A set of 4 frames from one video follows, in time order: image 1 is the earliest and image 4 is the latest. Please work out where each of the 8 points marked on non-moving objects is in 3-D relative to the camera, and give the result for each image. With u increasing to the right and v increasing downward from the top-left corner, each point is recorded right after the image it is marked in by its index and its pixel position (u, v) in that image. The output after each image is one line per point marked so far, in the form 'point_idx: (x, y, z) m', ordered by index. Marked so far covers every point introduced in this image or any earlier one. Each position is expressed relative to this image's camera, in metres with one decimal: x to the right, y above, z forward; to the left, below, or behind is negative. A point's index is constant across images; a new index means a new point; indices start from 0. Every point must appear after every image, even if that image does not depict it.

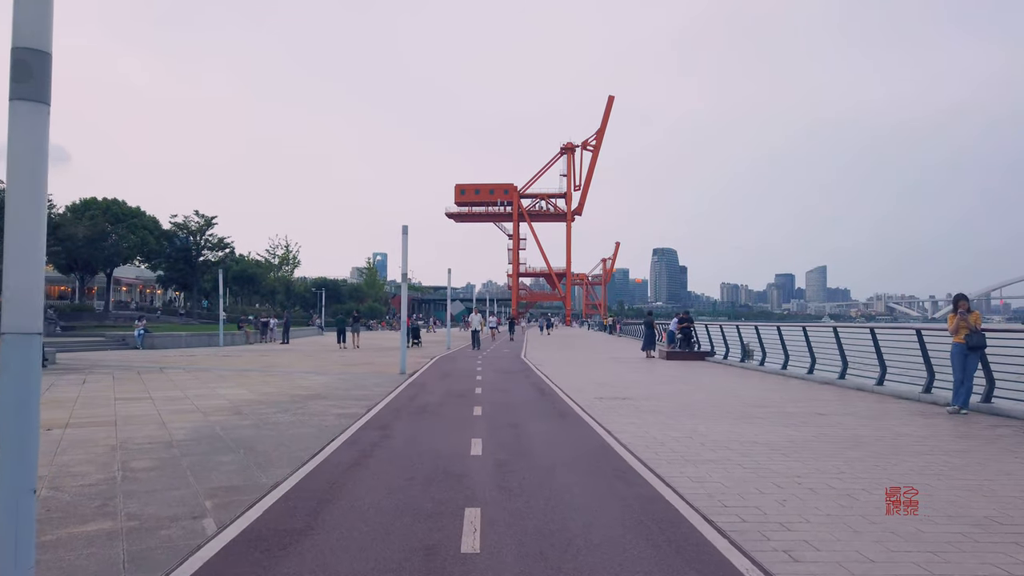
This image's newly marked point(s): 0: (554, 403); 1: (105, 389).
0: (+0.8, -2.1, +14.1) m
1: (-8.7, -2.2, +16.5) m
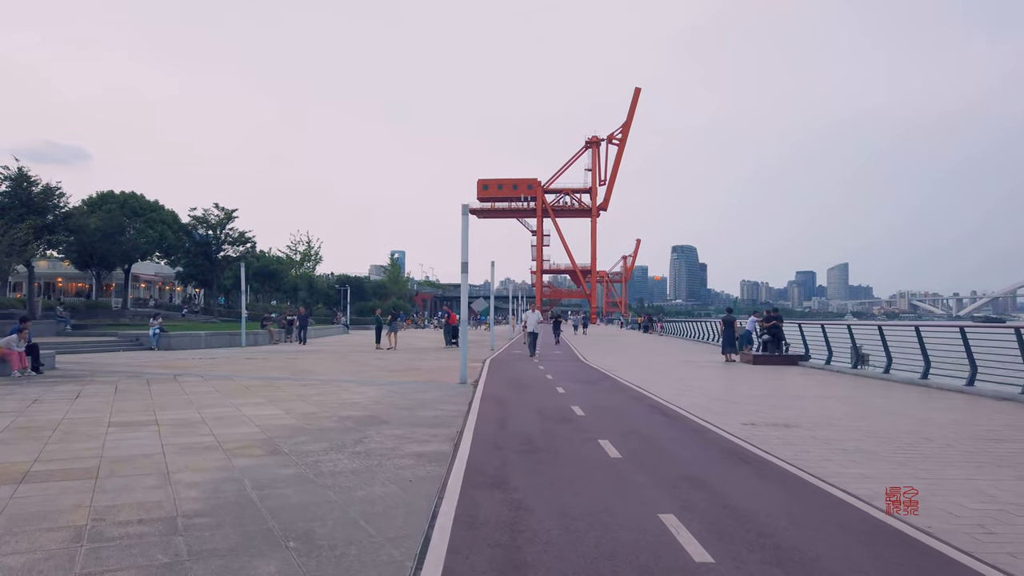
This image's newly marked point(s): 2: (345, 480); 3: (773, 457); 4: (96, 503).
0: (+2.6, -2.0, +10.3) m
1: (-6.9, -2.0, +12.9) m
2: (-1.6, -1.8, +7.3) m
3: (+2.9, -1.9, +8.6) m
4: (-3.5, -1.8, +6.4) m
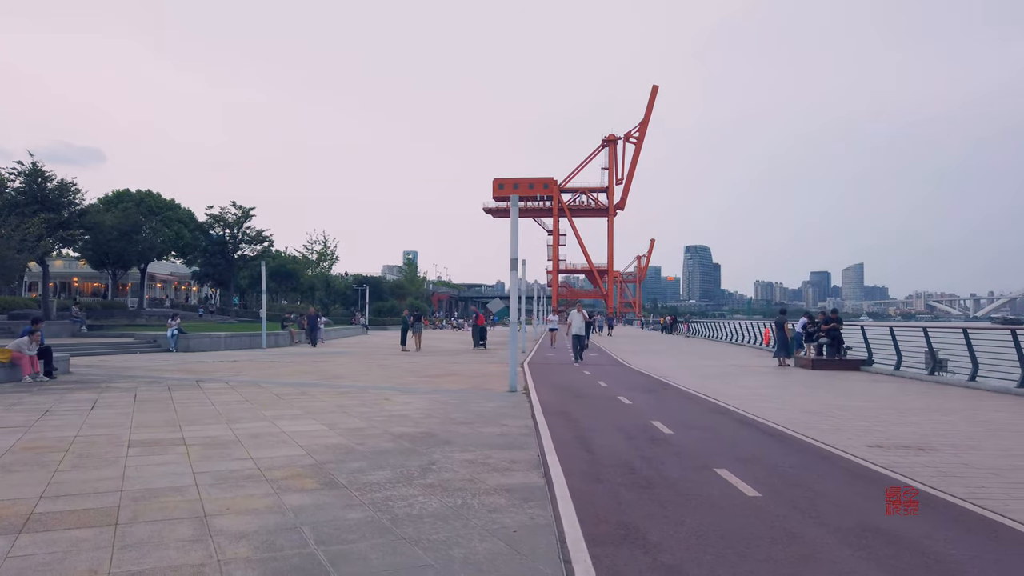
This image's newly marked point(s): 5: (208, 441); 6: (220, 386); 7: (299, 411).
0: (+3.6, -1.9, +8.6) m
1: (-5.8, -2.0, +11.4) m
2: (-0.6, -1.8, +5.7) m
3: (+3.9, -1.9, +6.9) m
4: (-2.5, -1.8, +4.8) m
5: (-3.8, -1.9, +9.6) m
6: (-6.4, -2.2, +16.7) m
7: (-3.5, -2.0, +12.6) m
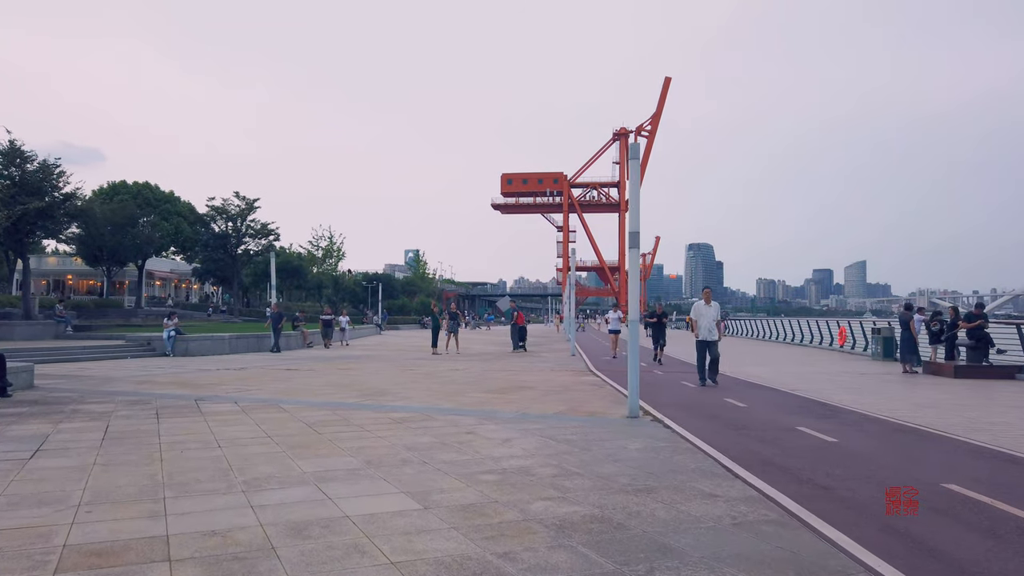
0: (+5.5, -1.7, +4.0) m
1: (-3.9, -1.8, +6.8) m
2: (+1.3, -1.6, +1.1) m
3: (+5.8, -1.7, +2.3) m
4: (-0.6, -1.6, +0.2) m
5: (-2.0, -1.7, +5.1) m
6: (-4.5, -1.9, +12.2) m
7: (-1.6, -1.8, +8.0) m
